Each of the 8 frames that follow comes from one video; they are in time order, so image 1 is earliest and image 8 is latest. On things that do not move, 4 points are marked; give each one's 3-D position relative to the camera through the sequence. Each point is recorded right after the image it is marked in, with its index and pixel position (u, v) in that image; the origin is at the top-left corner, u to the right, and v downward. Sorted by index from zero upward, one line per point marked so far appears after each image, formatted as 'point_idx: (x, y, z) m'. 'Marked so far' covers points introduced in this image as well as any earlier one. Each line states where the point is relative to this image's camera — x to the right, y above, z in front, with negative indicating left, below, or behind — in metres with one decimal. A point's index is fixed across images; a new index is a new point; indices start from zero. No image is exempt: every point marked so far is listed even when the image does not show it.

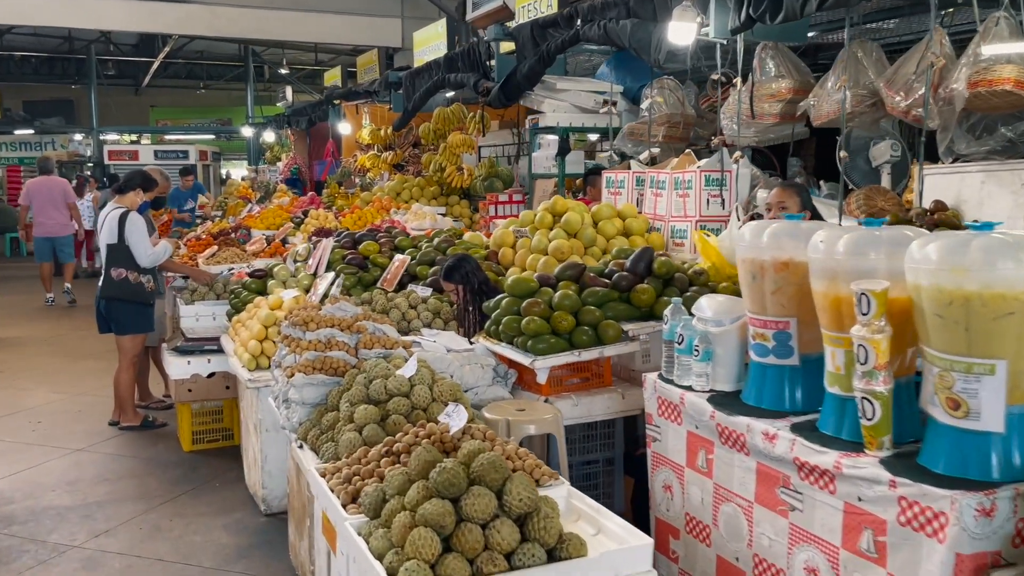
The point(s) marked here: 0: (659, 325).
0: (+0.6, -0.1, +3.4) m
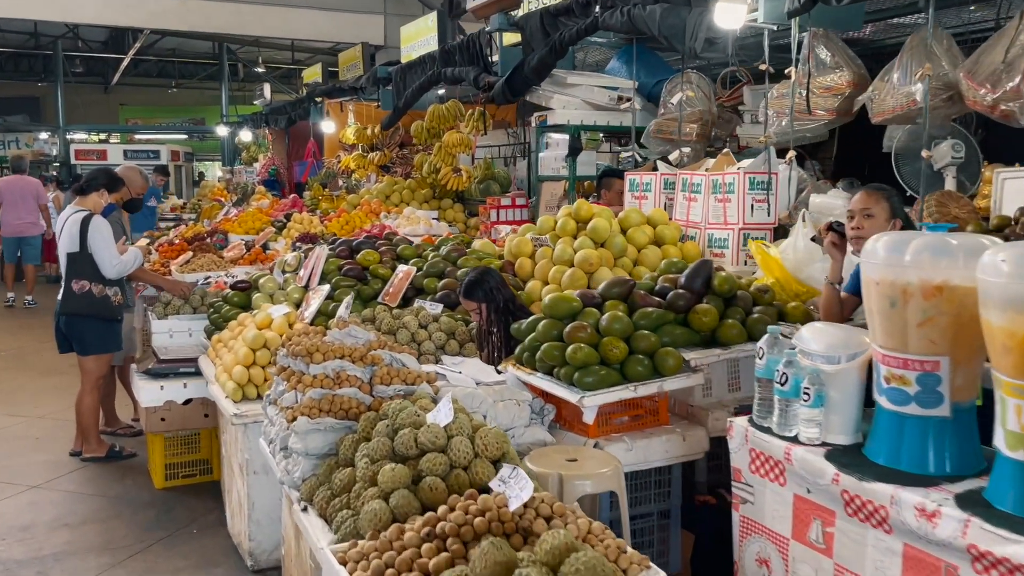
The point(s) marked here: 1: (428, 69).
0: (+0.7, -0.2, +2.9) m
1: (-0.7, +1.8, +7.6) m
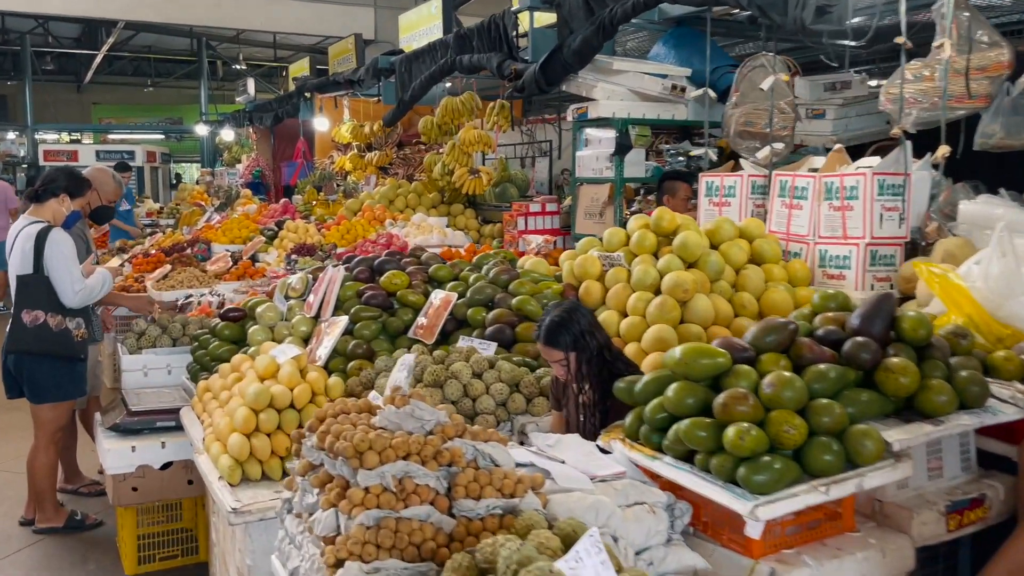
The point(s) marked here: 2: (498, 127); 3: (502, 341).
0: (+0.9, -0.3, +2.0) m
1: (-0.5, +1.7, +6.7) m
2: (-0.1, +1.1, +6.2) m
3: (0.0, -0.2, +3.1) m
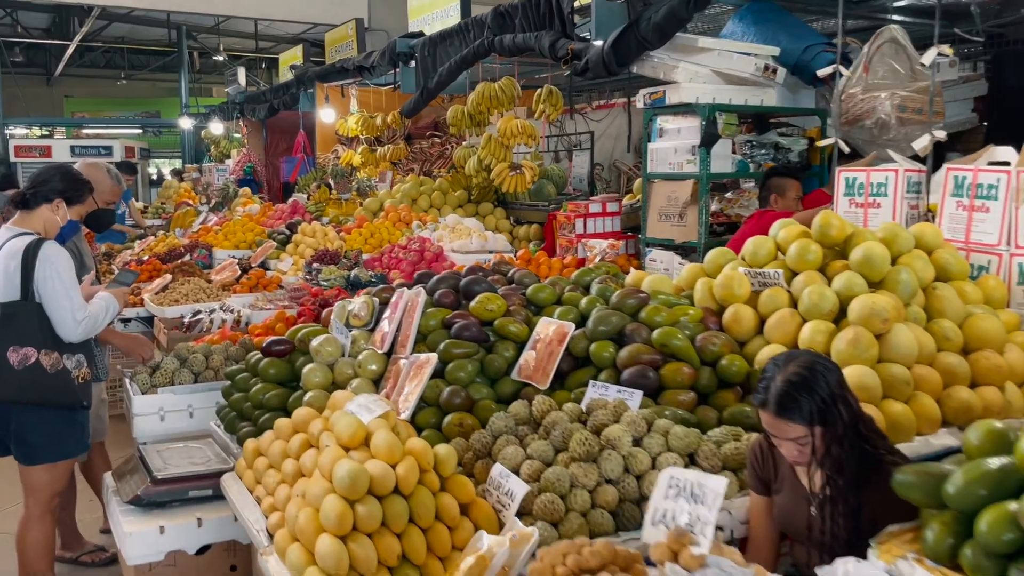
0: (+1.4, -0.4, +1.4) m
1: (-0.3, +1.6, +6.0) m
2: (+0.2, +1.0, +5.5) m
3: (+0.3, -0.3, +2.3) m
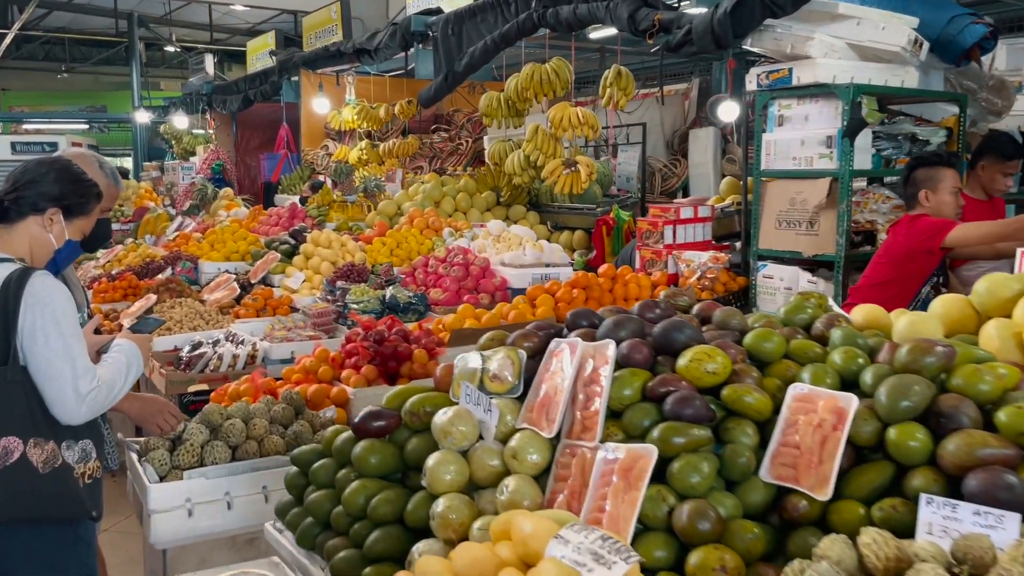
0: (+1.9, -0.5, +0.6) m
1: (0.0, +1.5, +5.1) m
2: (+0.5, +0.9, +4.6) m
3: (+0.8, -0.4, +1.5) m
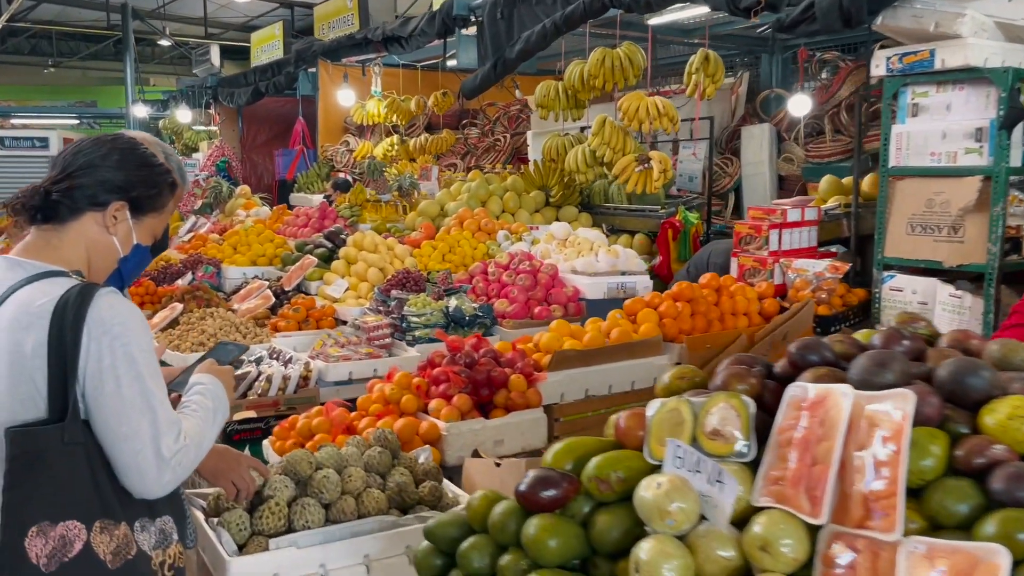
0: (+2.3, -0.5, +0.1) m
1: (+0.3, +1.5, +4.6) m
2: (+0.8, +0.9, +4.1) m
3: (+1.2, -0.4, +1.0) m
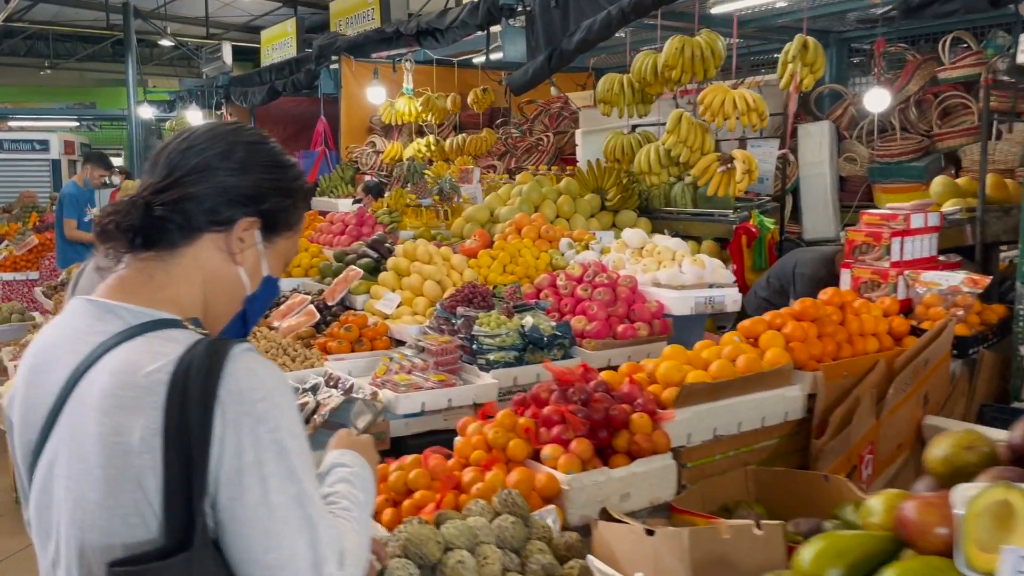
0: (+2.6, -0.6, -0.3) m
1: (+0.6, +1.4, +4.2) m
2: (+1.1, +0.8, +3.7) m
3: (+1.5, -0.5, +0.6) m
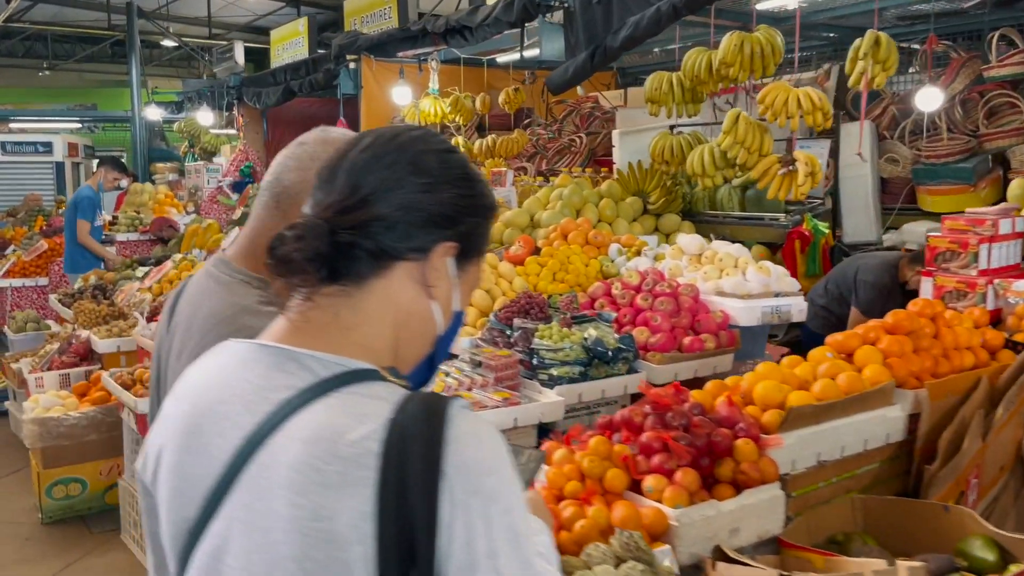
0: (+2.9, -0.6, -0.5) m
1: (+0.8, +1.4, +4.0) m
2: (+1.3, +0.8, +3.5) m
3: (+1.8, -0.5, +0.4) m
